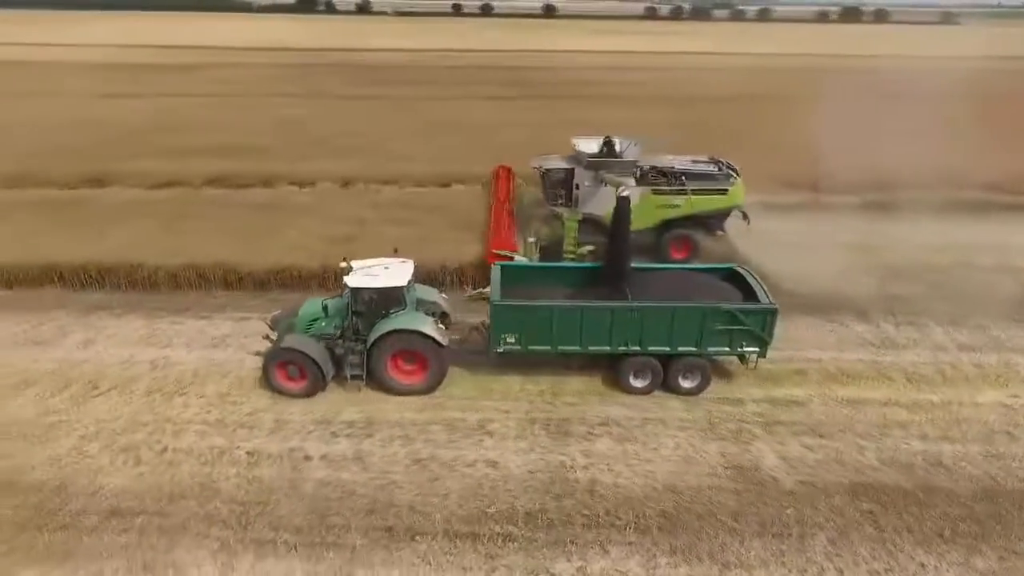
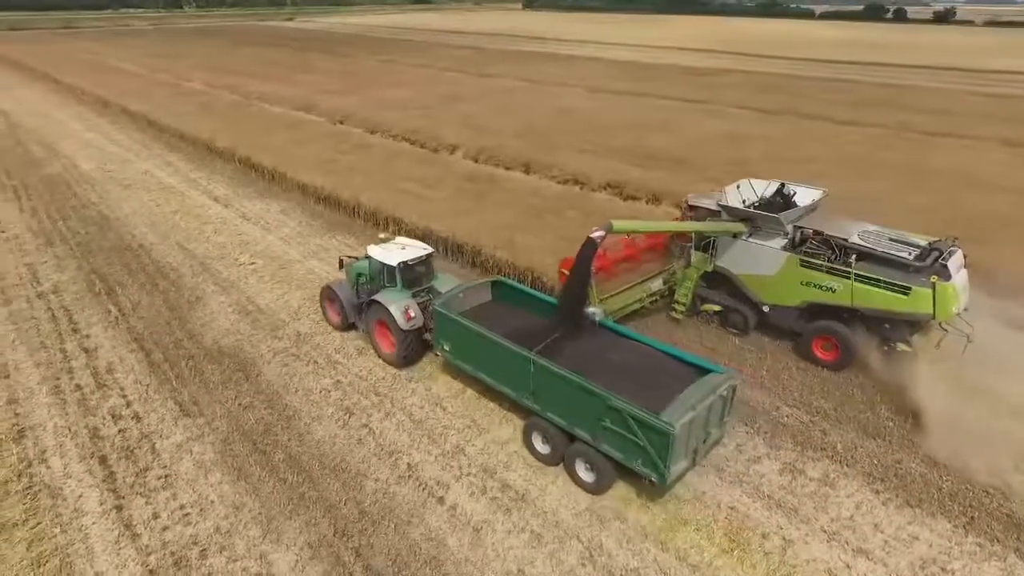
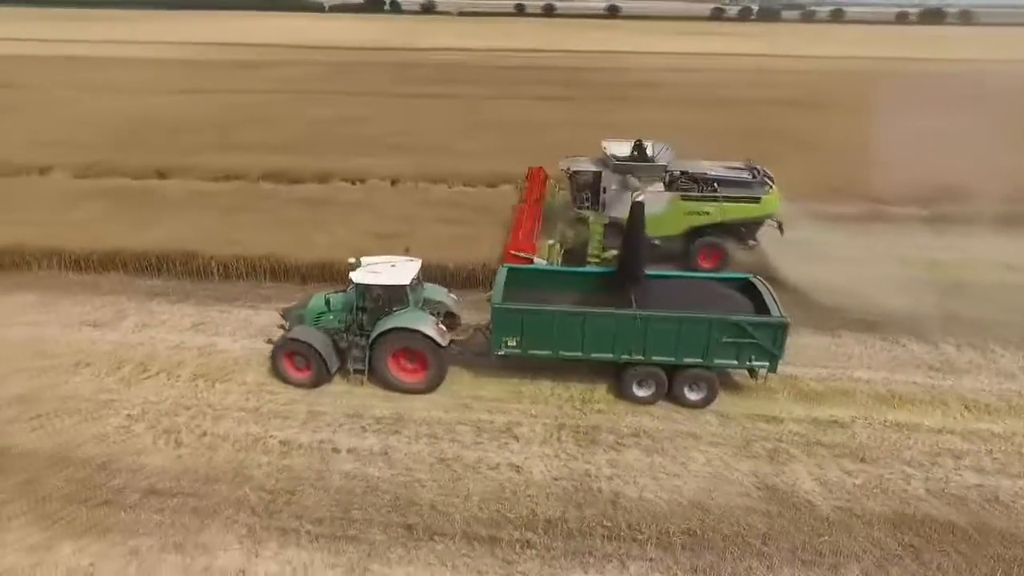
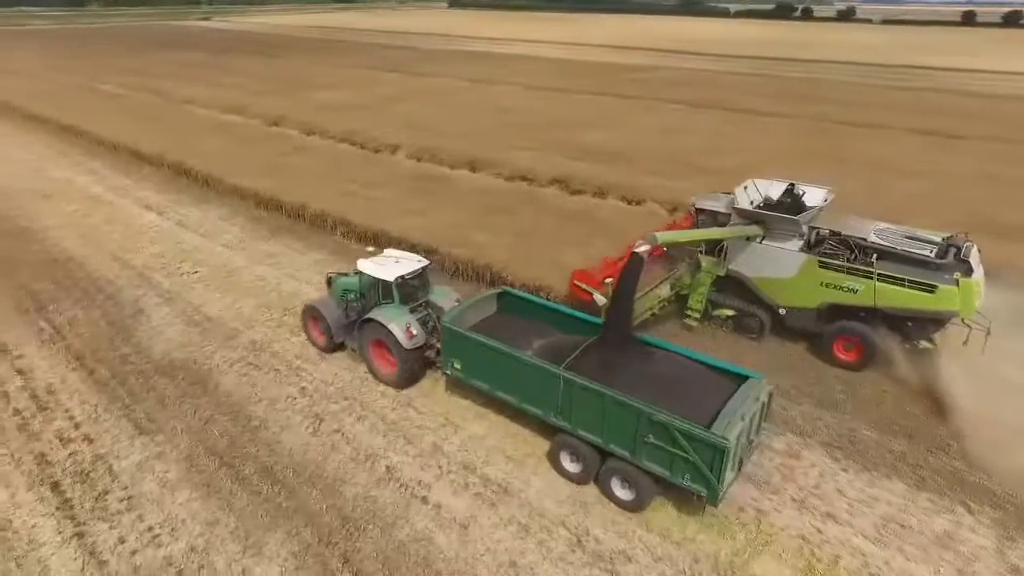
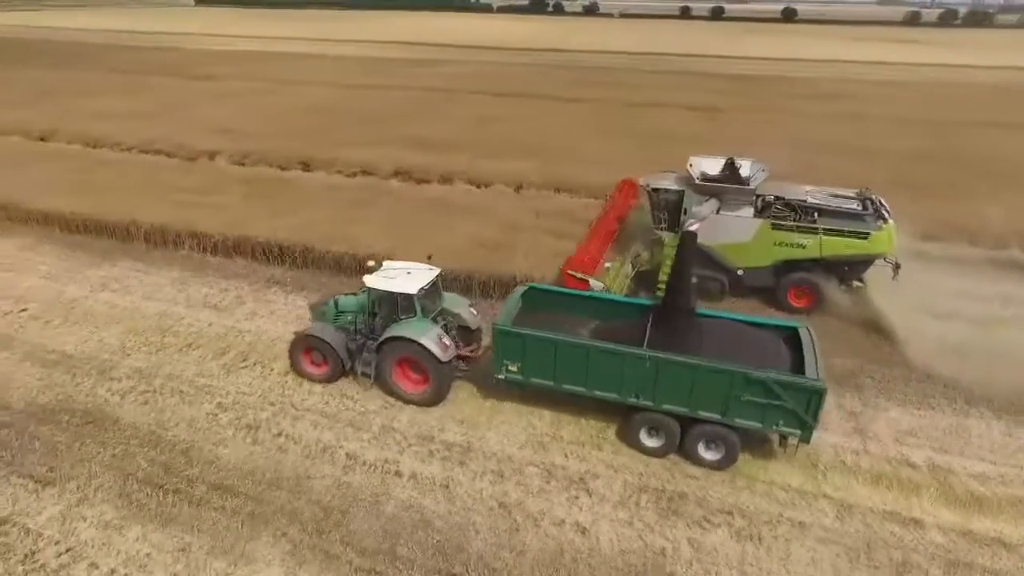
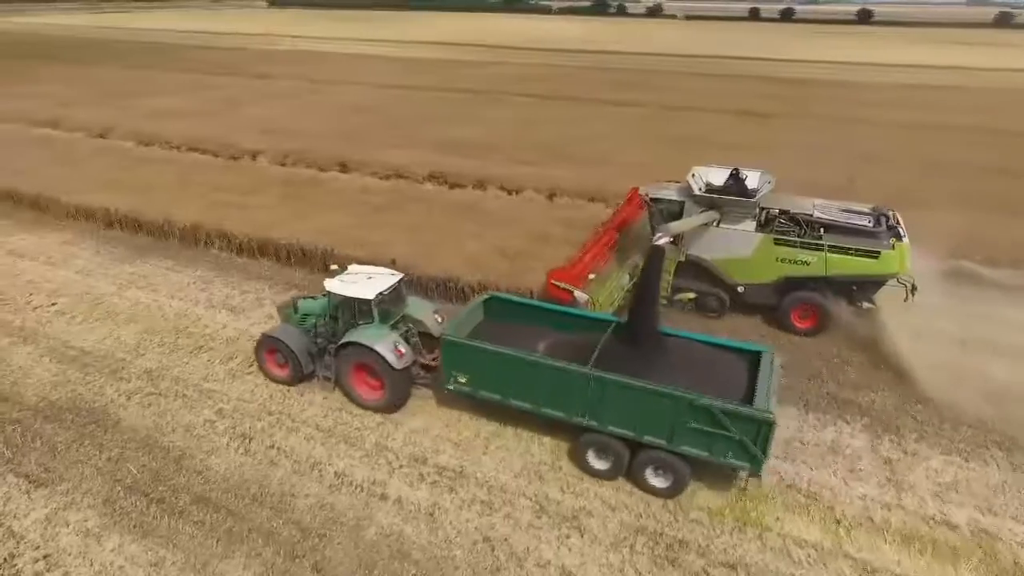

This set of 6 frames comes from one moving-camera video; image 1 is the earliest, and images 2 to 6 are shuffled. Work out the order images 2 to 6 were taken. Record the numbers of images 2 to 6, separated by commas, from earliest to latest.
3, 5, 6, 4, 2
